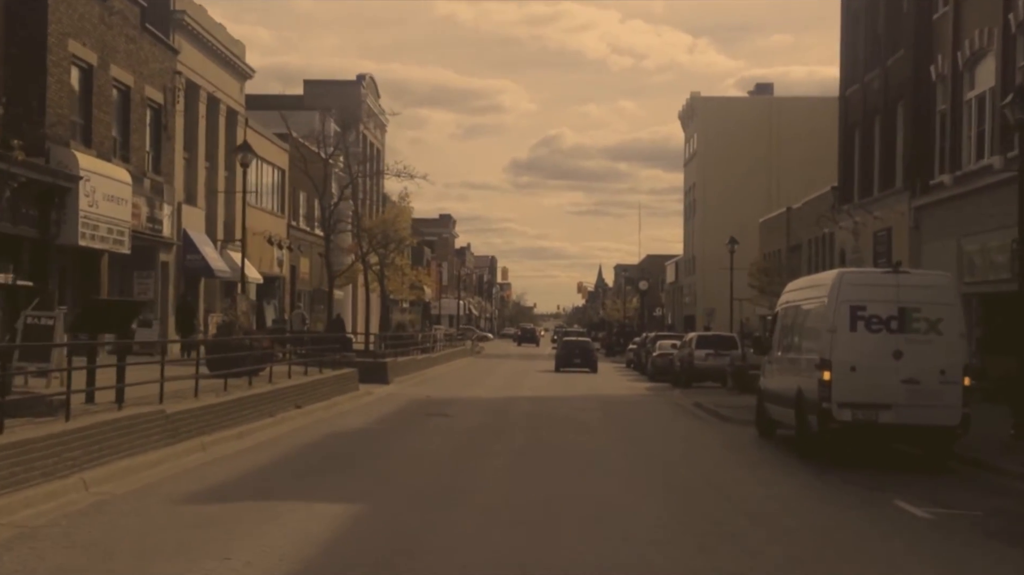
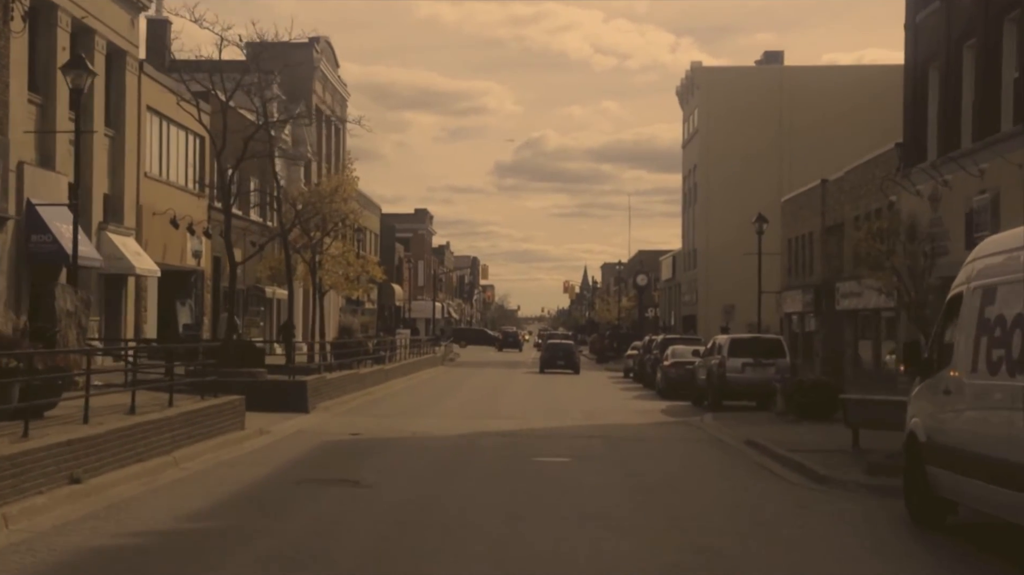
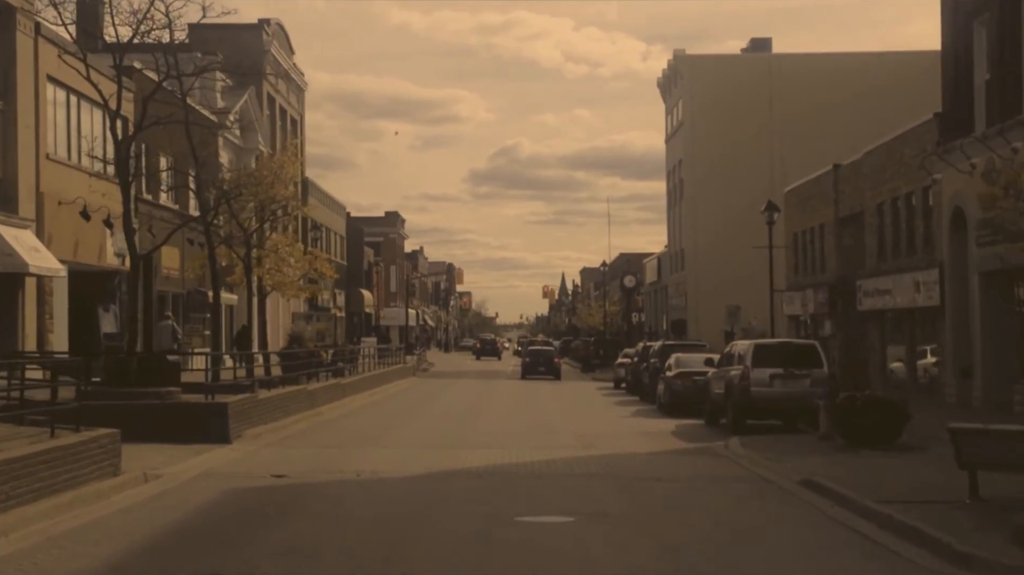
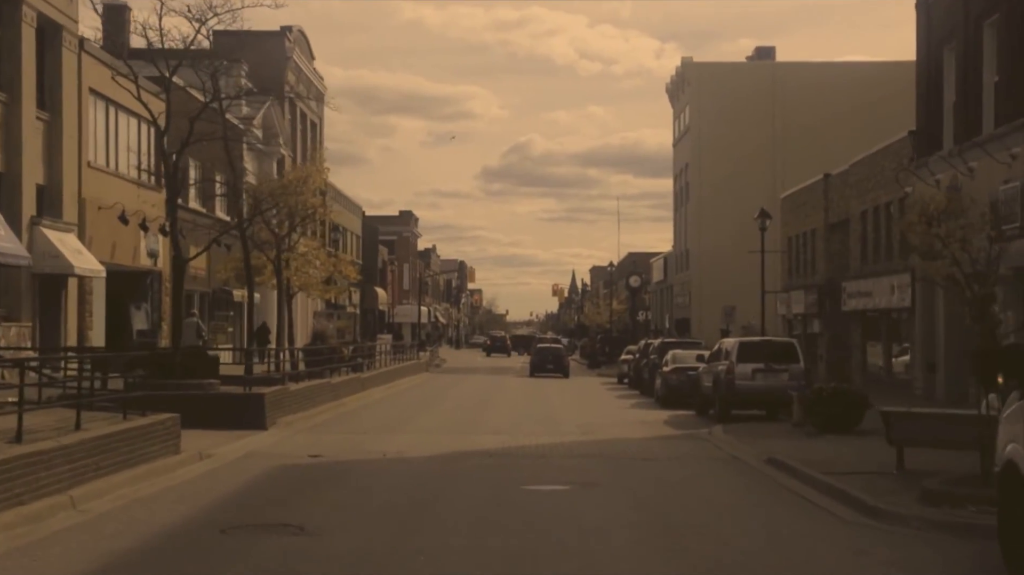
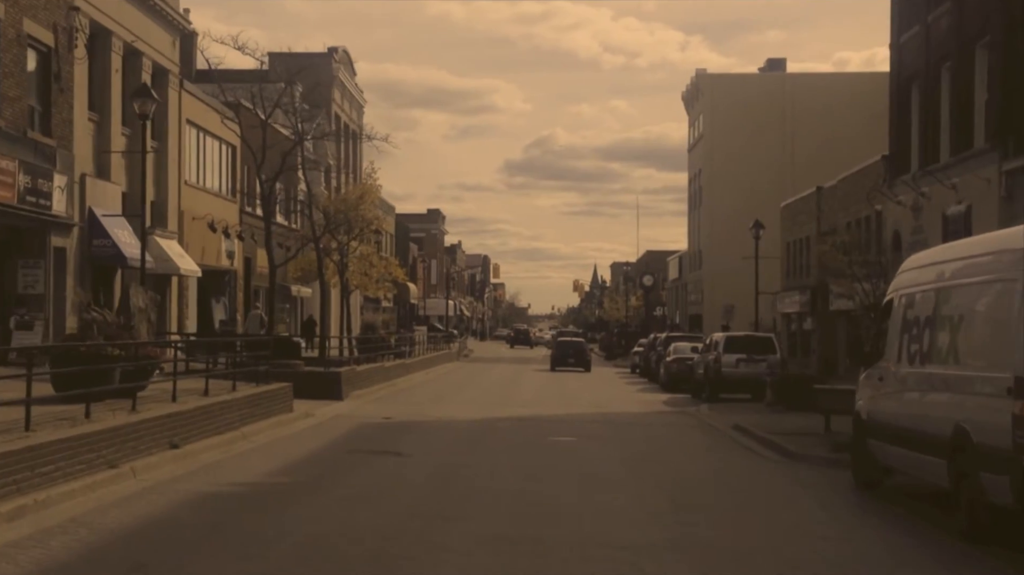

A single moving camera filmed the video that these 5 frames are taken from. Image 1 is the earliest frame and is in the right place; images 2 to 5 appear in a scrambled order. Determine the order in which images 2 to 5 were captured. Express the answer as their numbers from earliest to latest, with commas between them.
5, 2, 4, 3
